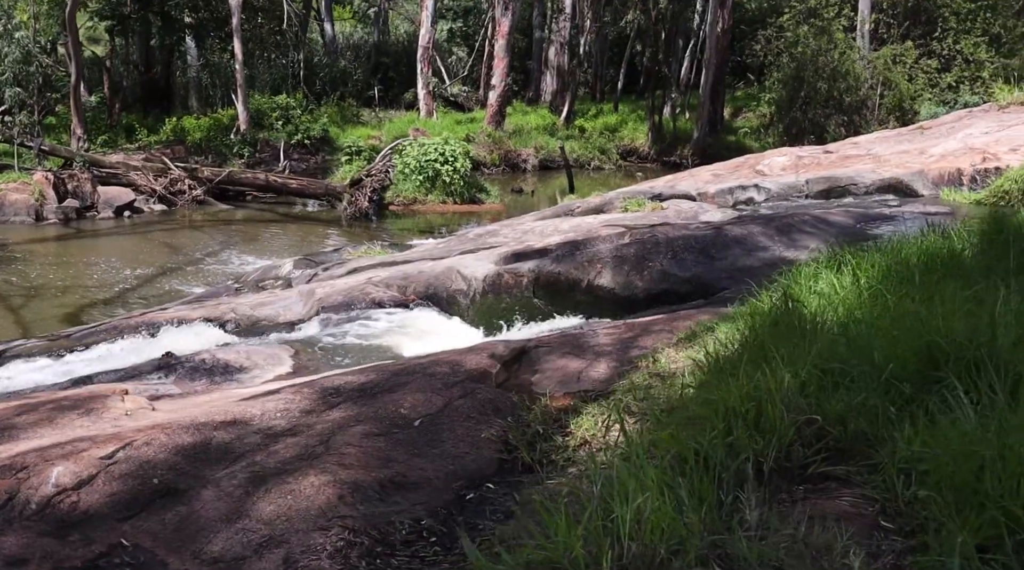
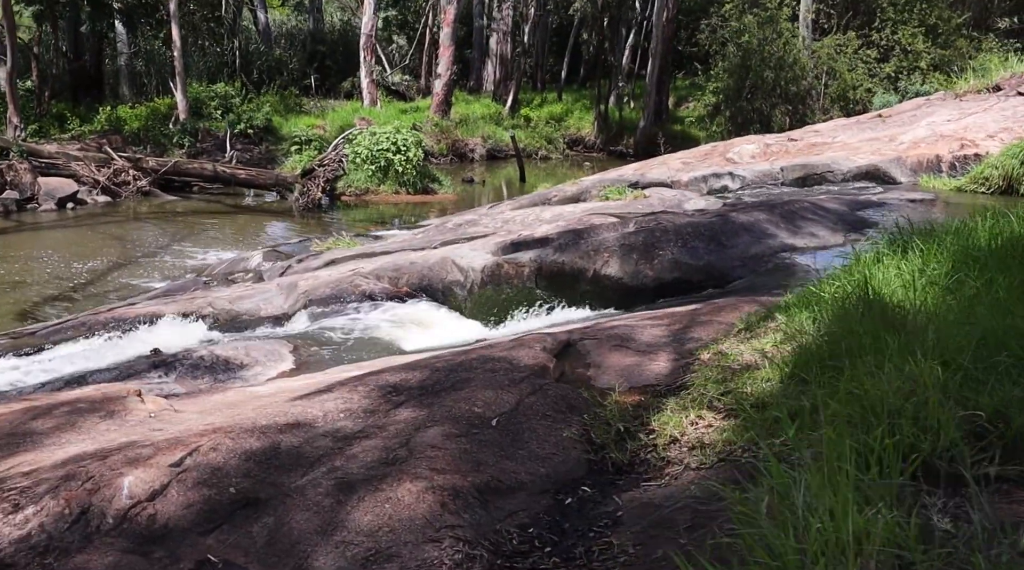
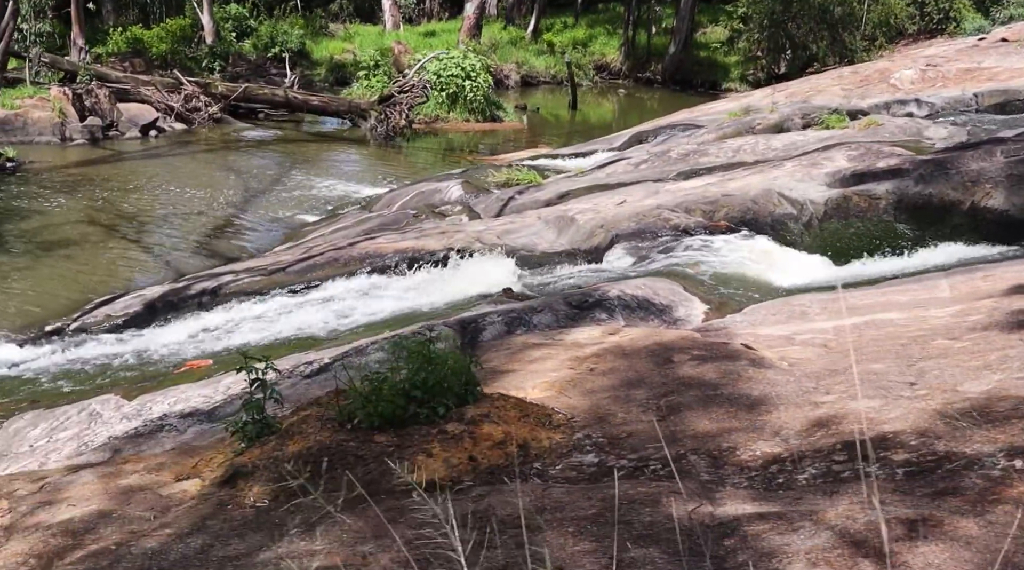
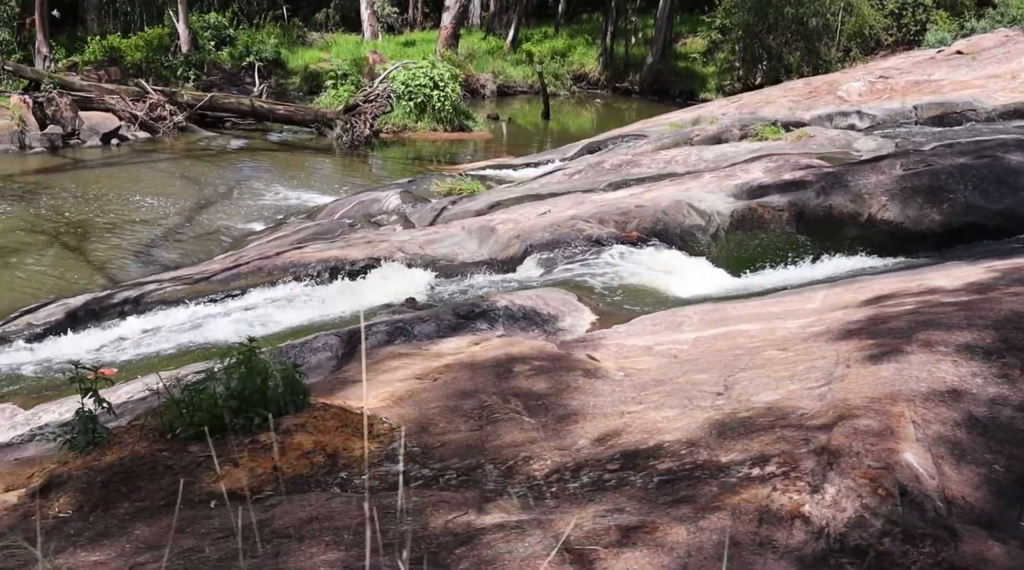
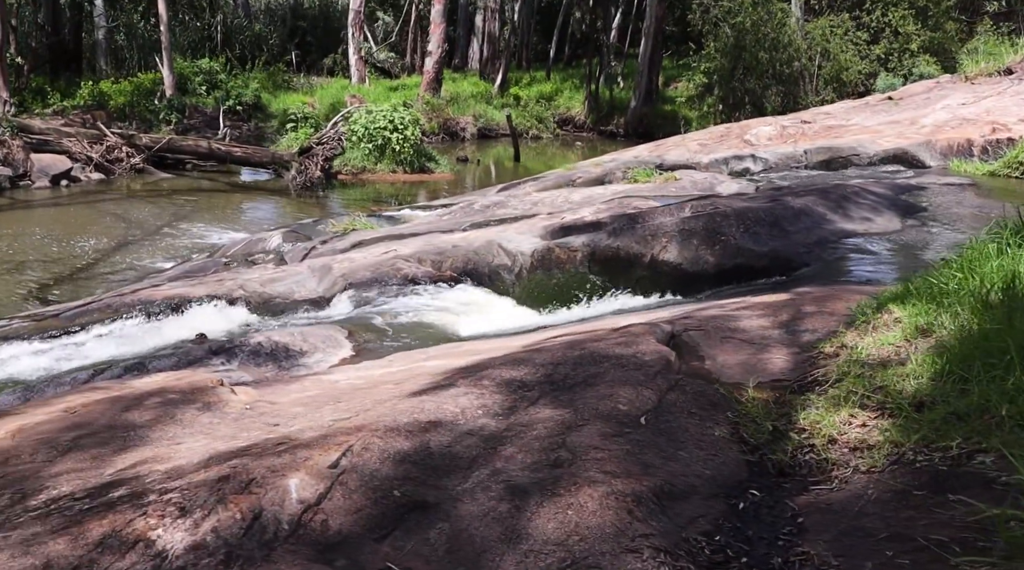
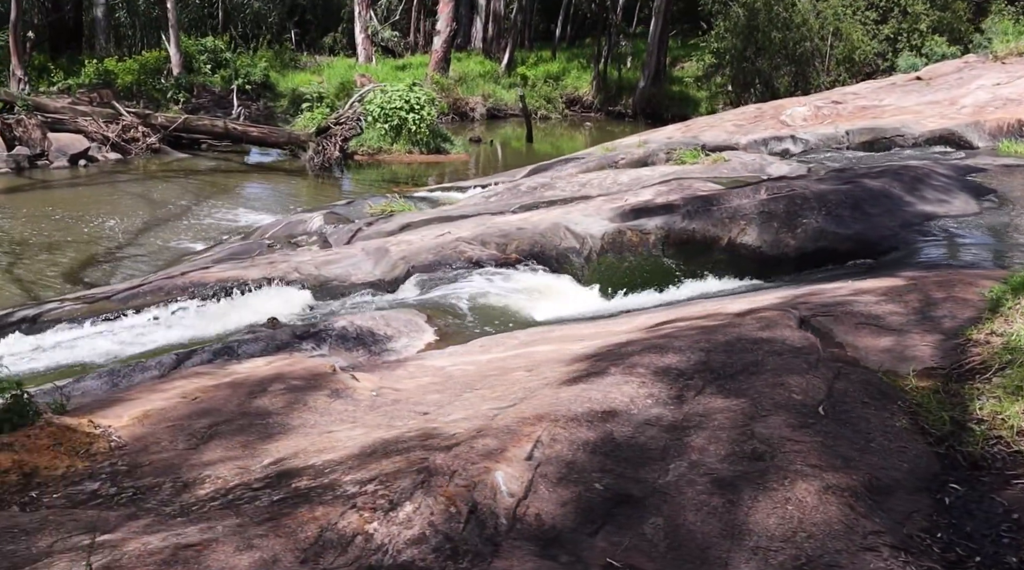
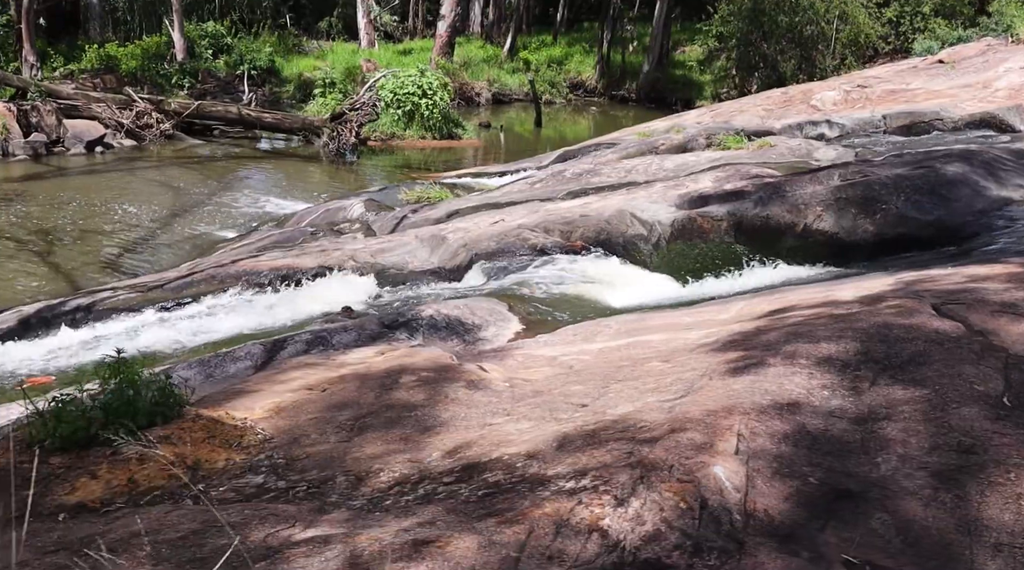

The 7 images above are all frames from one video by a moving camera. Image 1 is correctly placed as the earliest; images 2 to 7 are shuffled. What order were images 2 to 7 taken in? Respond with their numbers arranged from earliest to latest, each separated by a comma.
2, 5, 6, 7, 4, 3
